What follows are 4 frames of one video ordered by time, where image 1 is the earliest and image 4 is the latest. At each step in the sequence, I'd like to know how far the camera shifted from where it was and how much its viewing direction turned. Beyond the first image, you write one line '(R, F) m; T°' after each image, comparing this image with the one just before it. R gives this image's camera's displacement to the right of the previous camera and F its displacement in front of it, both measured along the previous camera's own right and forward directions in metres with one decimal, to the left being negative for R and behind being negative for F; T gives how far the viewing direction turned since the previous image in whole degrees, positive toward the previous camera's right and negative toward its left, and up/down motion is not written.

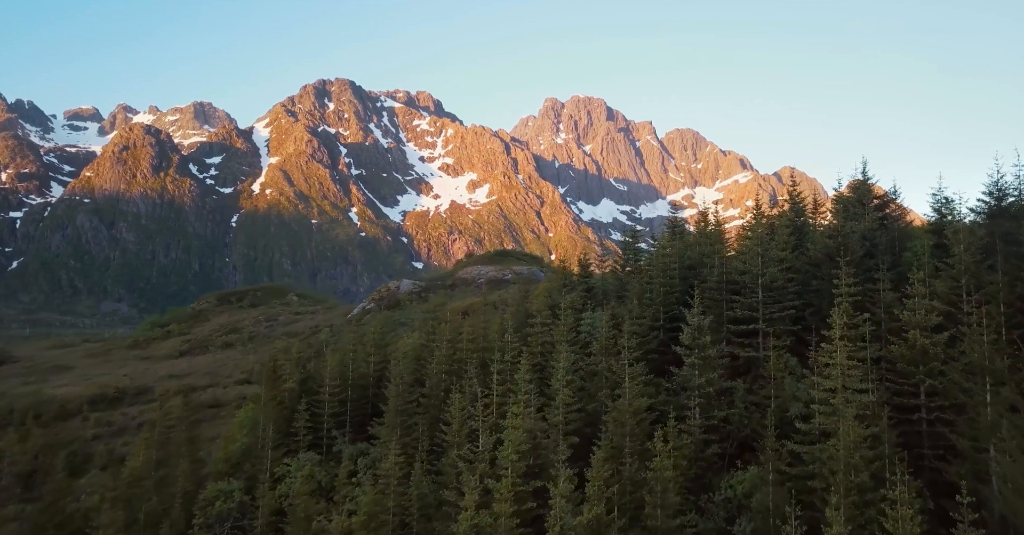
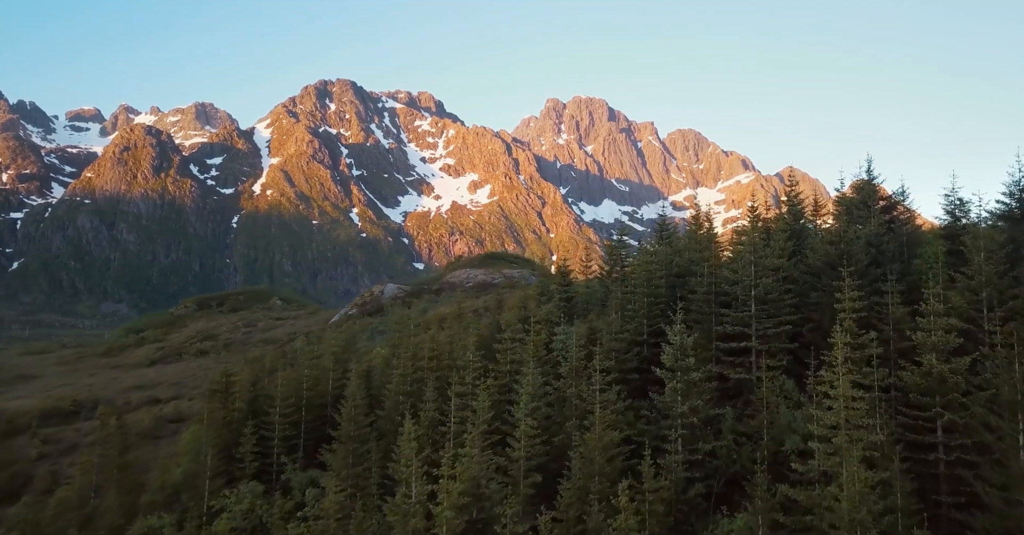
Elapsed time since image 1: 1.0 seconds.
(+3.0, +8.4) m; 0°
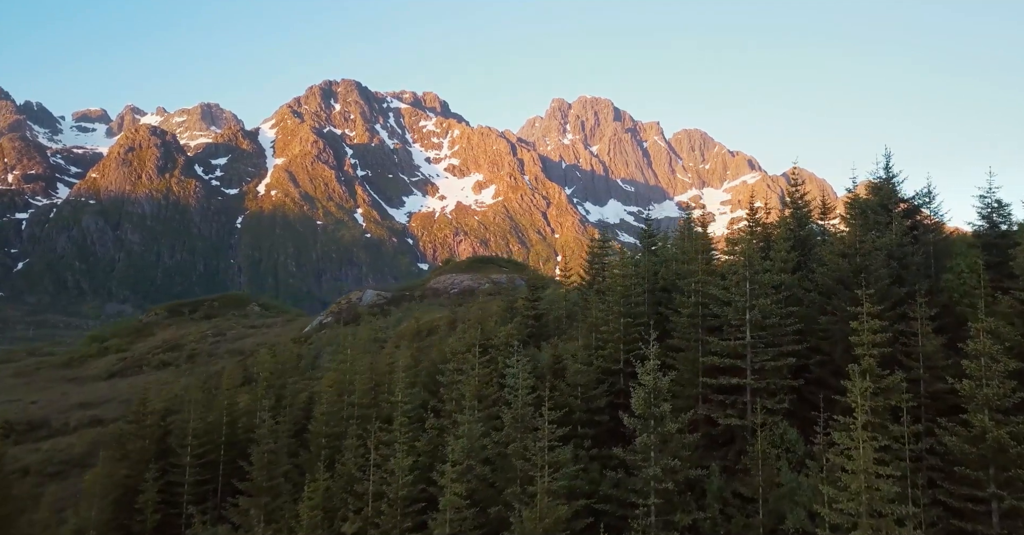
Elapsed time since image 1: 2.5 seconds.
(+4.1, +12.8) m; 0°
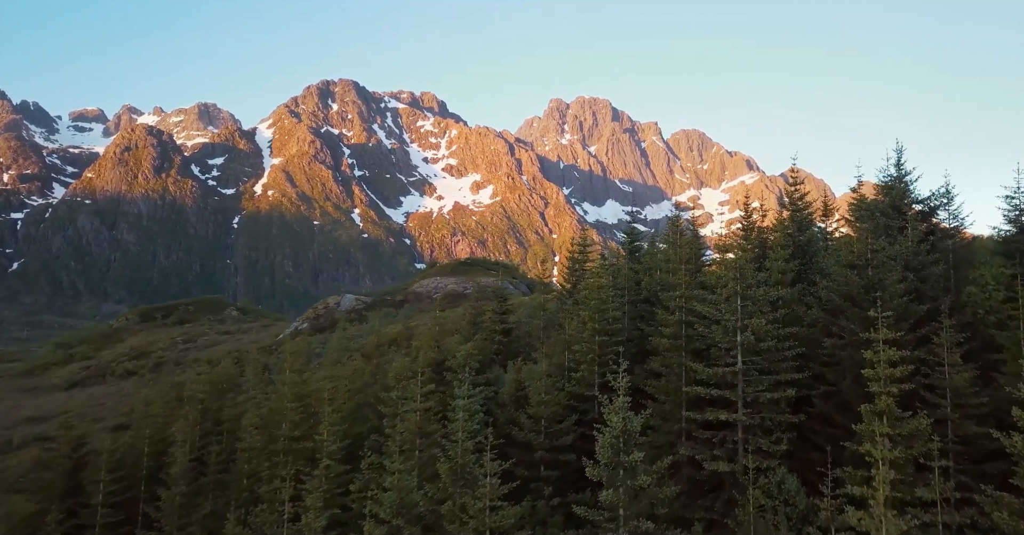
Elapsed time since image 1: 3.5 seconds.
(+2.6, +8.7) m; 0°
